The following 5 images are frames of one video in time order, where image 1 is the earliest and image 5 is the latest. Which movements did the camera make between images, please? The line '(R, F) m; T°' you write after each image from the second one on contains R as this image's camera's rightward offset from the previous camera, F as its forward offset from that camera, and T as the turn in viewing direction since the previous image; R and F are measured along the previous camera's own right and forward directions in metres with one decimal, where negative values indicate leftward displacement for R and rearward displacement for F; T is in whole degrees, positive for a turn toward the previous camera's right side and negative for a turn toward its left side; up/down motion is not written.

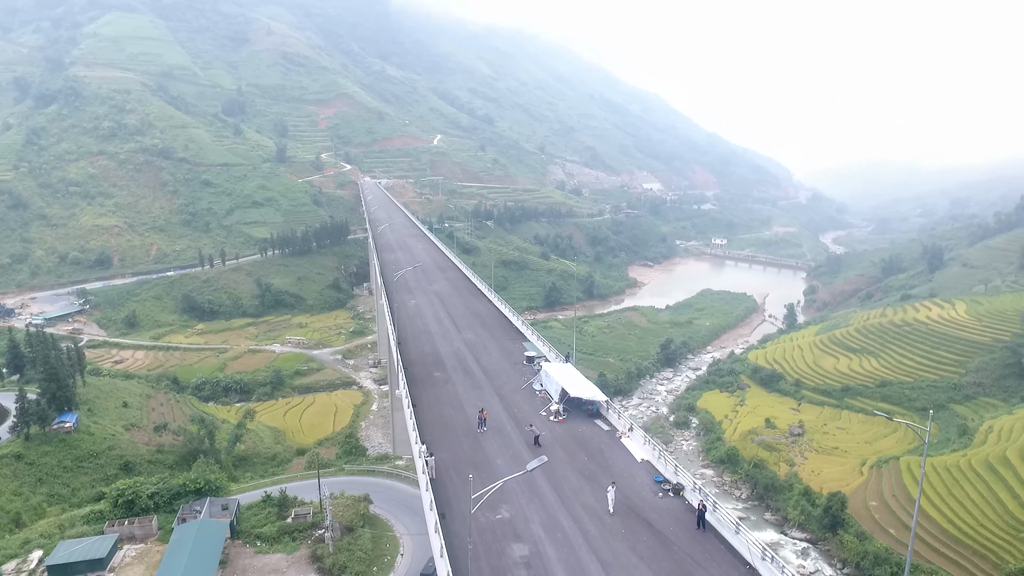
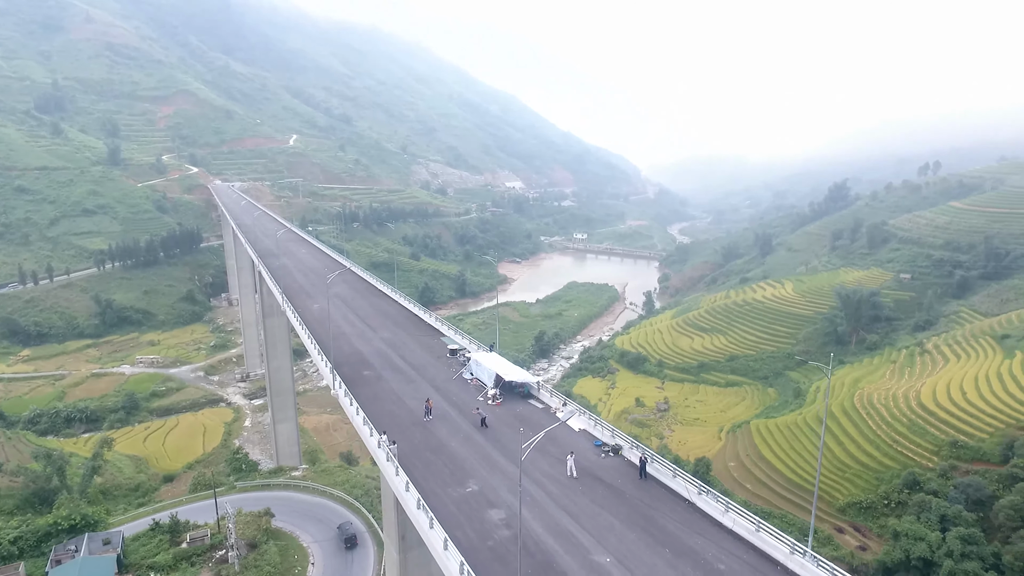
(-0.7, -0.3) m; +13°
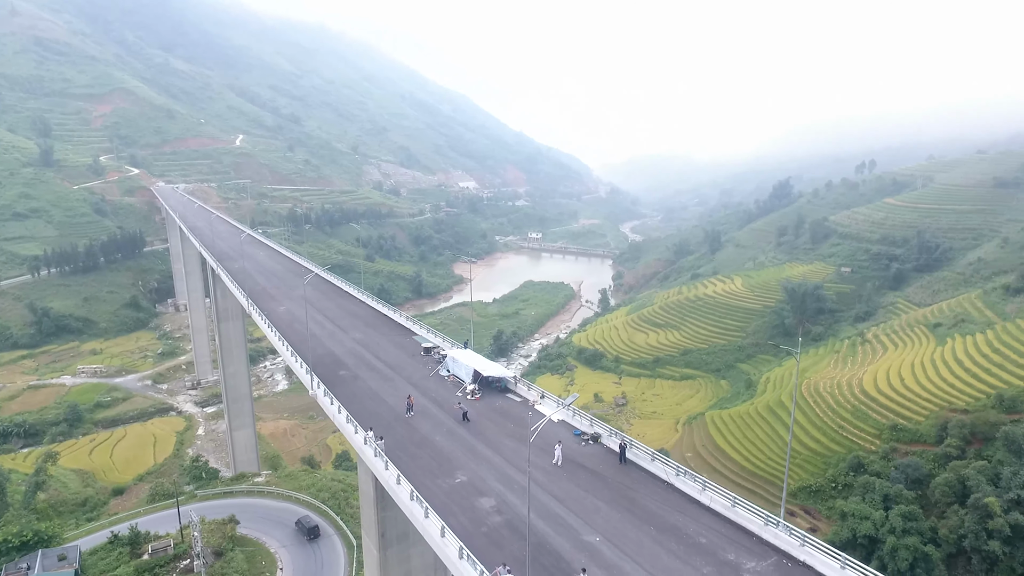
(-0.2, -0.2) m; +4°
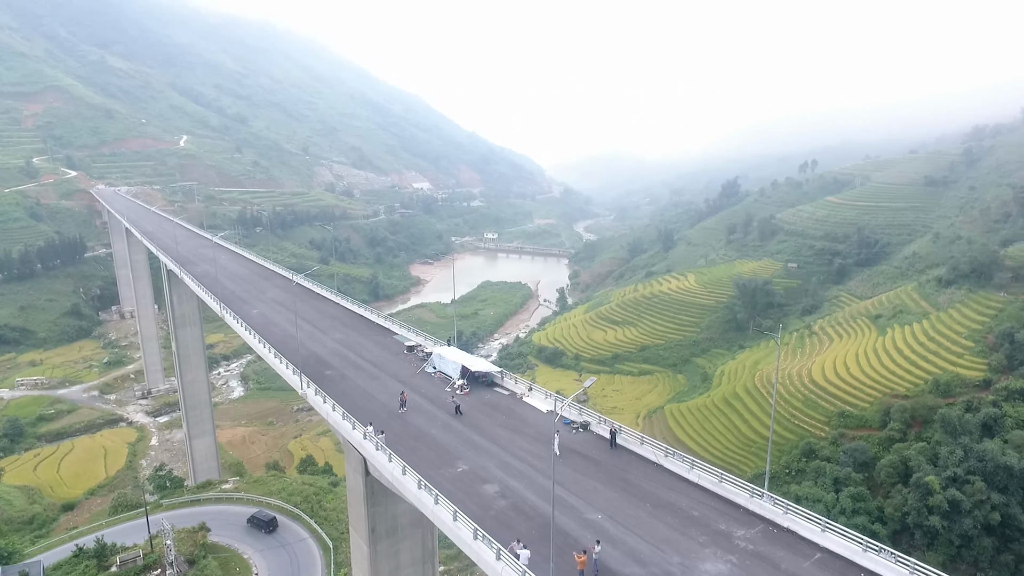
(-0.4, -0.2) m; +4°
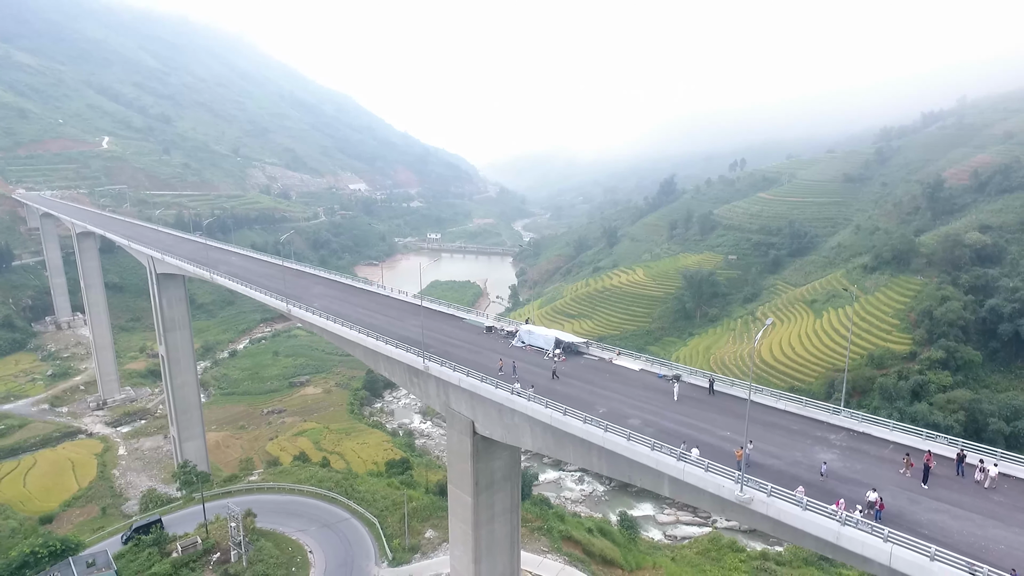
(-2.1, -1.2) m; +6°
